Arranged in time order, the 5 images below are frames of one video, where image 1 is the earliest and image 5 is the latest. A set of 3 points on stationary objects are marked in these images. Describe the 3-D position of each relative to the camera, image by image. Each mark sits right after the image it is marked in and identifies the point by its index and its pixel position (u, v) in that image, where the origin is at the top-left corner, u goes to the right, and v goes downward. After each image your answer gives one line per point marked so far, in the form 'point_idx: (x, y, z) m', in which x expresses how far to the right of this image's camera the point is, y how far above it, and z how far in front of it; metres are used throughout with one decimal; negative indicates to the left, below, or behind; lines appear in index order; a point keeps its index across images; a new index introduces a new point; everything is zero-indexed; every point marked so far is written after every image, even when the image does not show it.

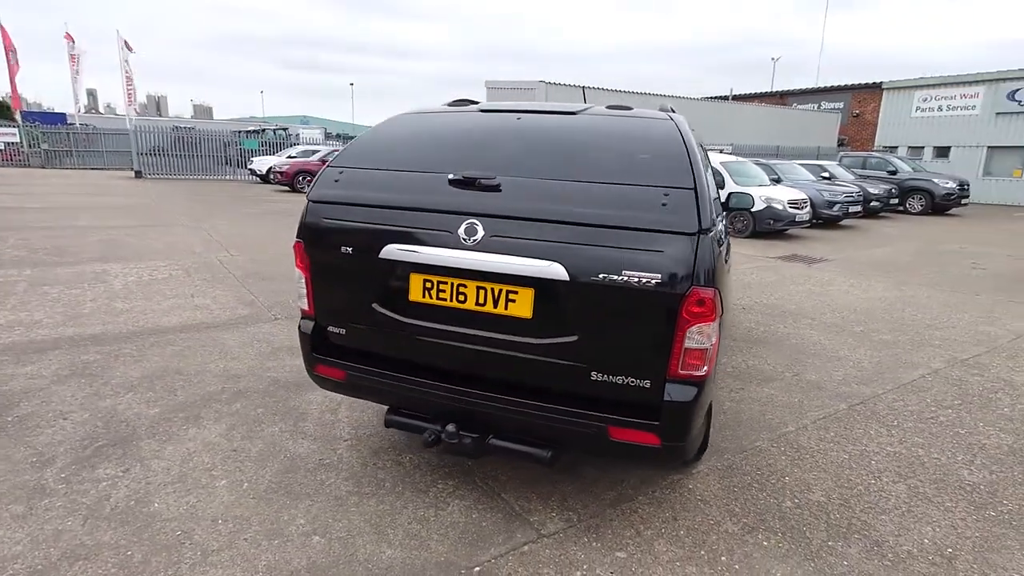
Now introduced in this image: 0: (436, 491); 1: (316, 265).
0: (-0.4, -1.0, +2.8) m
1: (-0.9, +0.1, +2.6) m
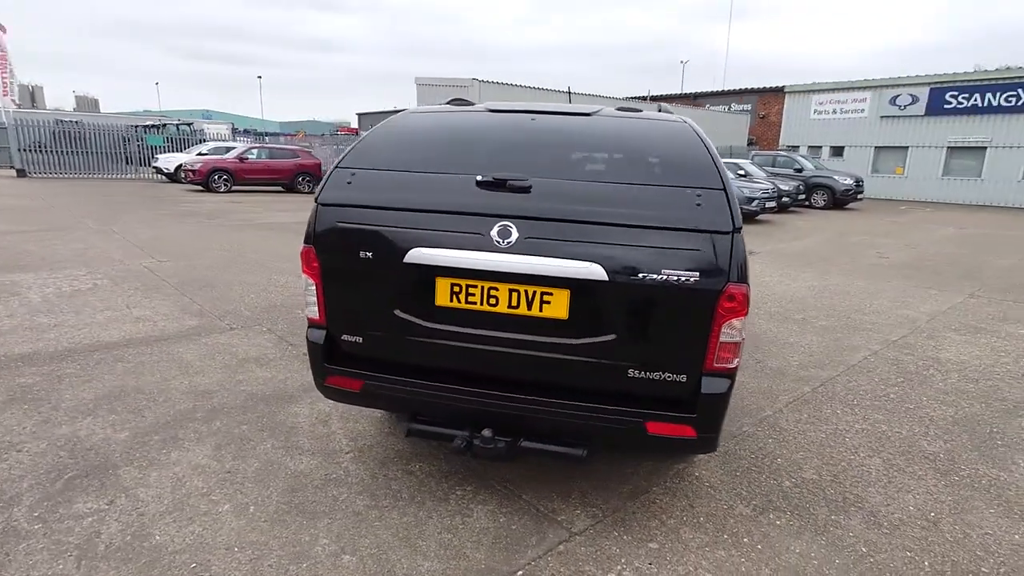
0: (-0.3, -1.0, +2.7) m
1: (-0.8, +0.1, +2.5) m
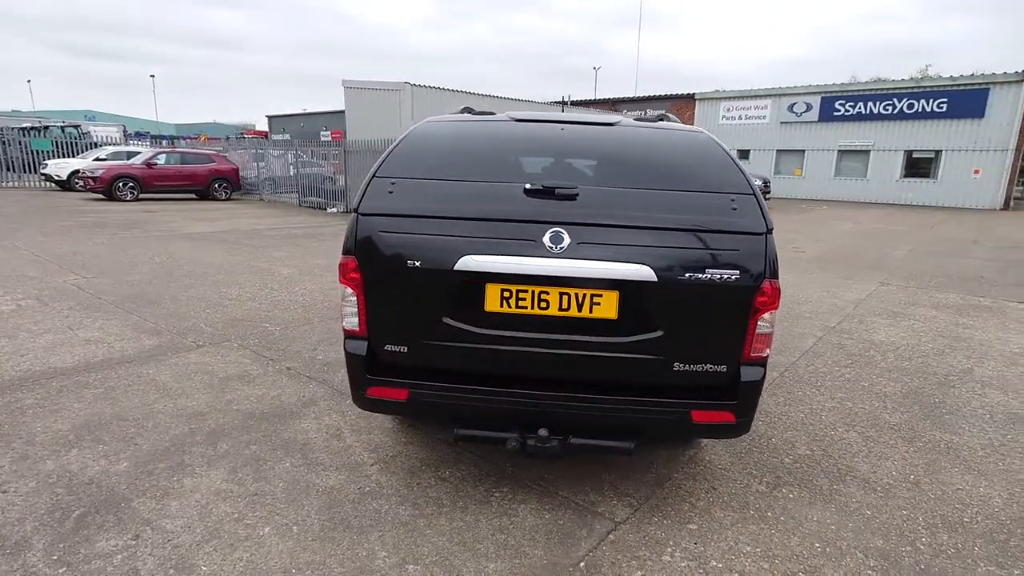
0: (-0.1, -1.0, +2.8) m
1: (-0.6, 0.0, +2.5) m
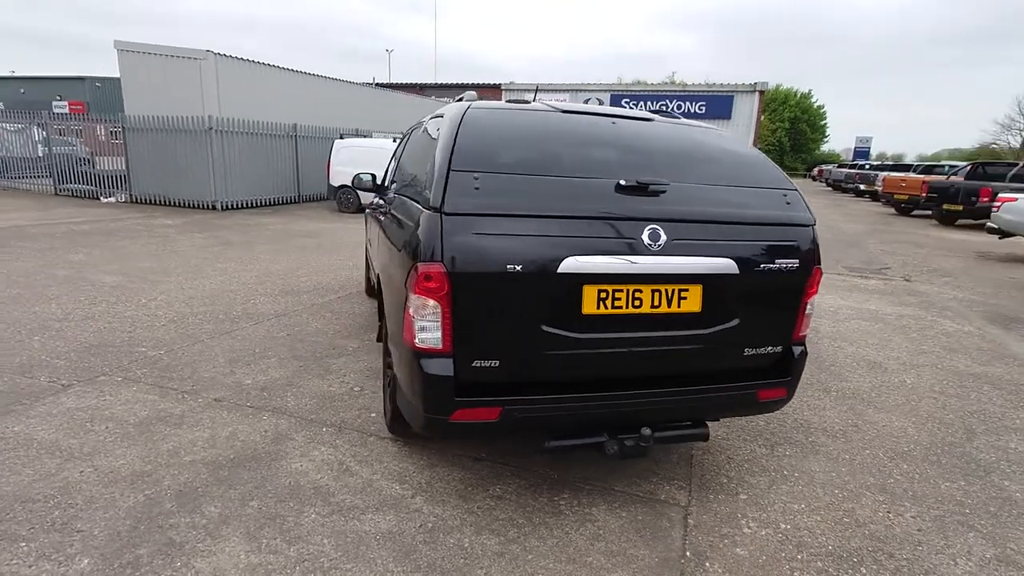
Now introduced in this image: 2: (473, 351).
0: (+0.3, -1.0, +2.7) m
1: (-0.2, 0.0, +2.2) m
2: (-0.2, -0.3, +2.2) m
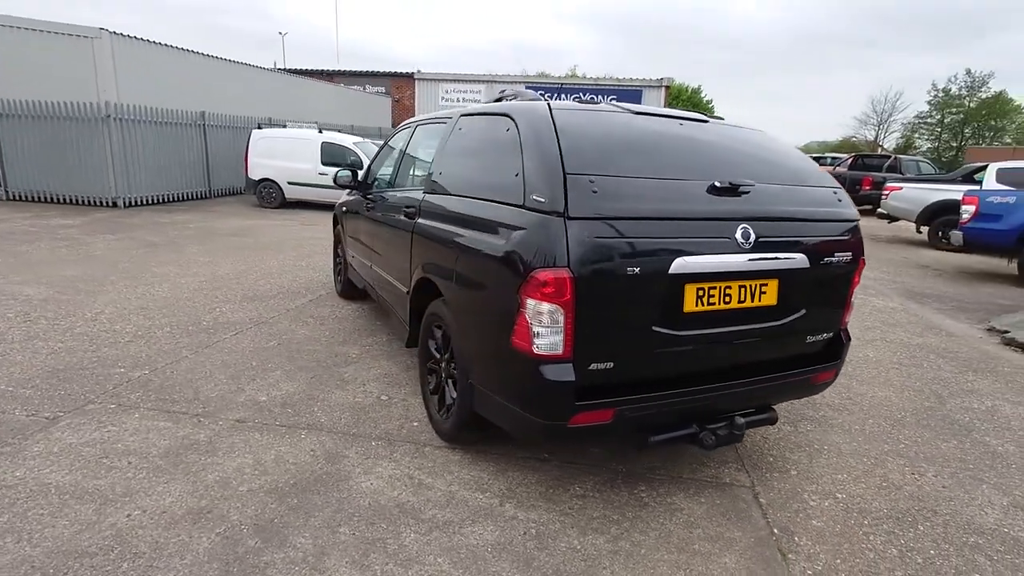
0: (+0.7, -1.0, +2.7) m
1: (+0.3, 0.0, +2.2) m
2: (+0.3, -0.3, +2.2) m
